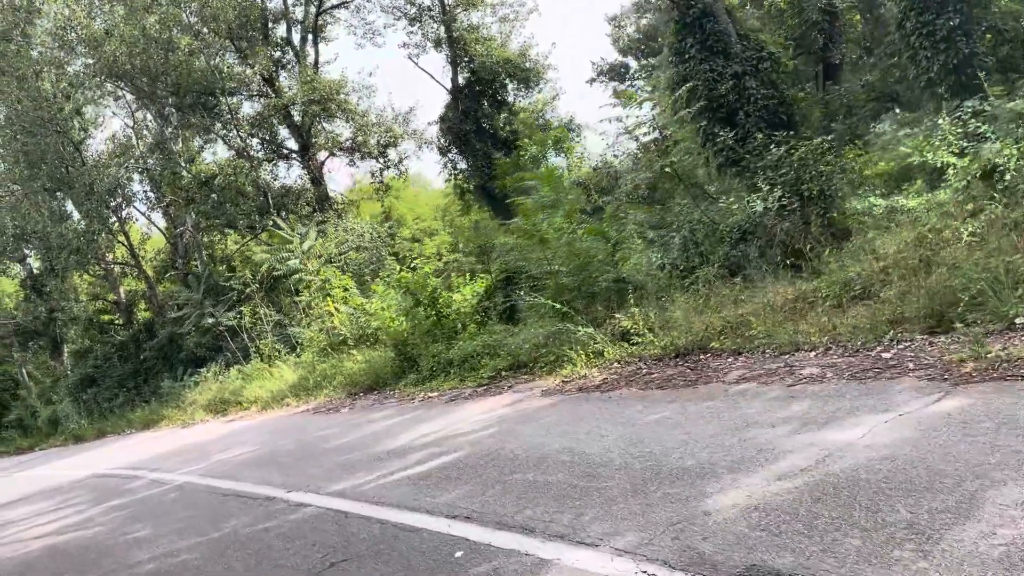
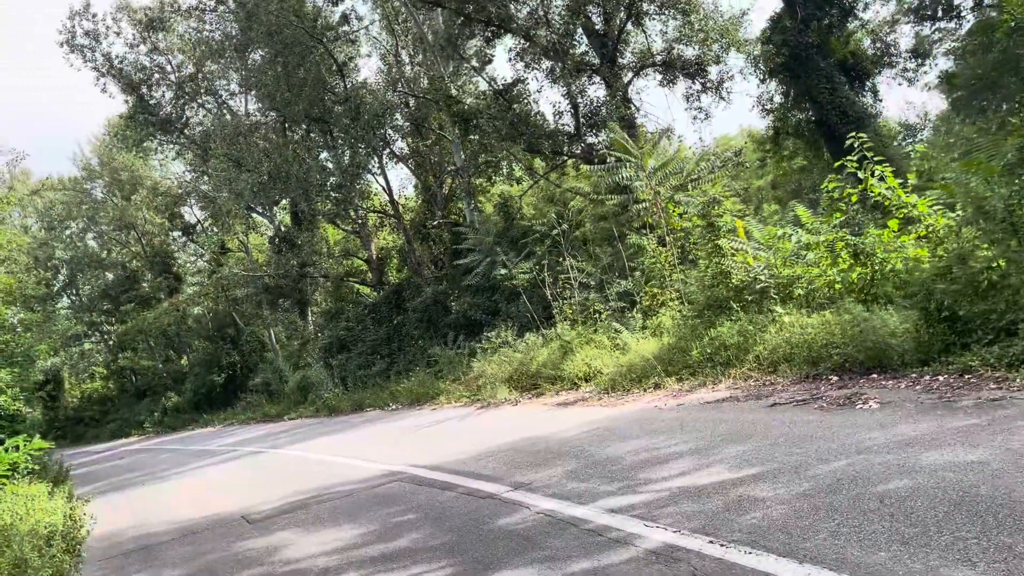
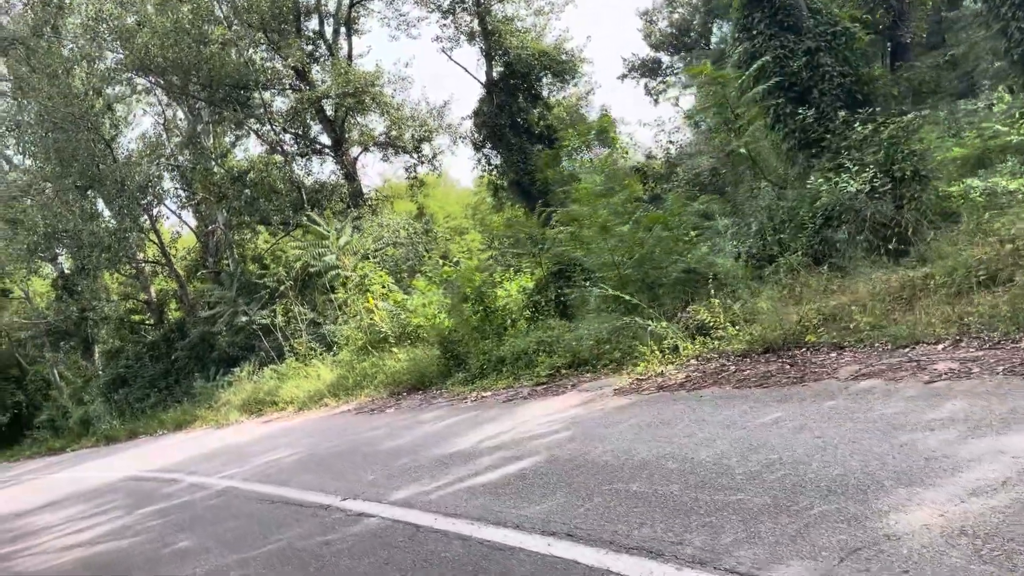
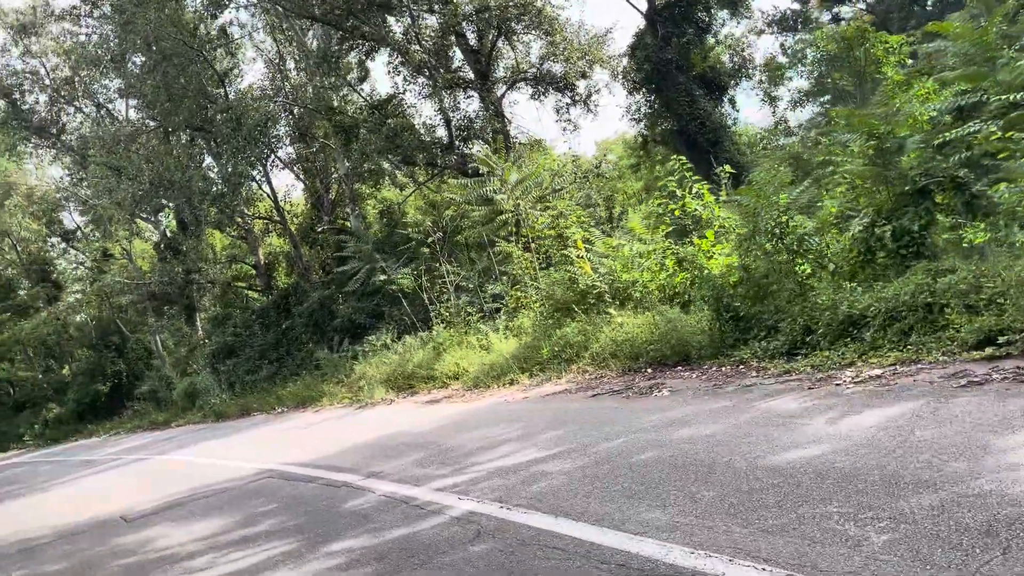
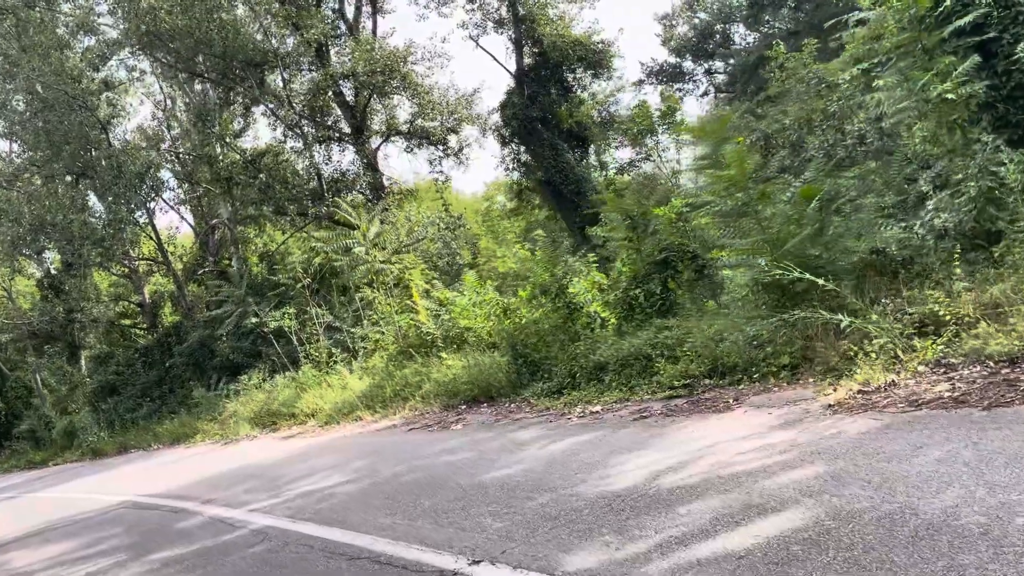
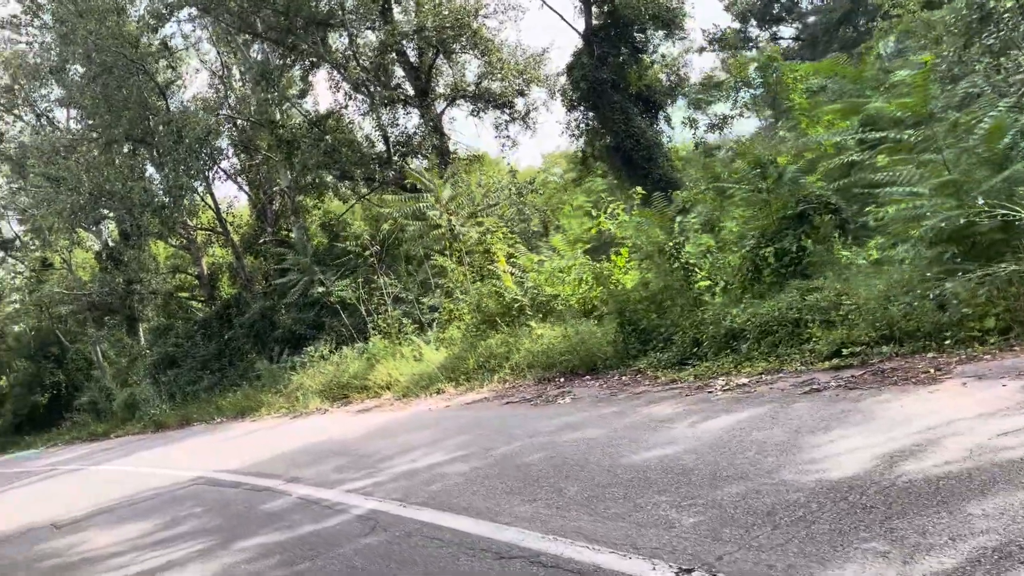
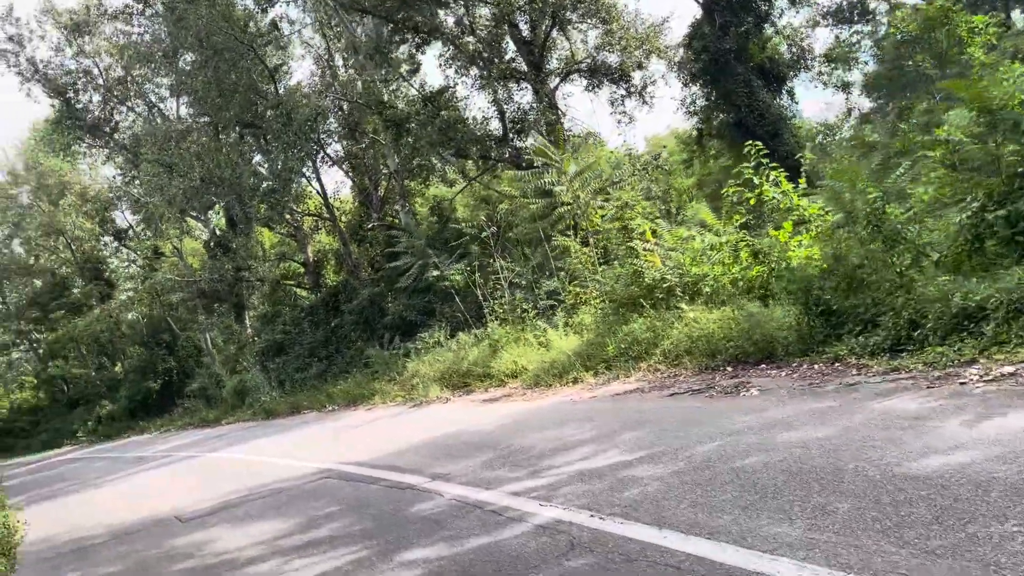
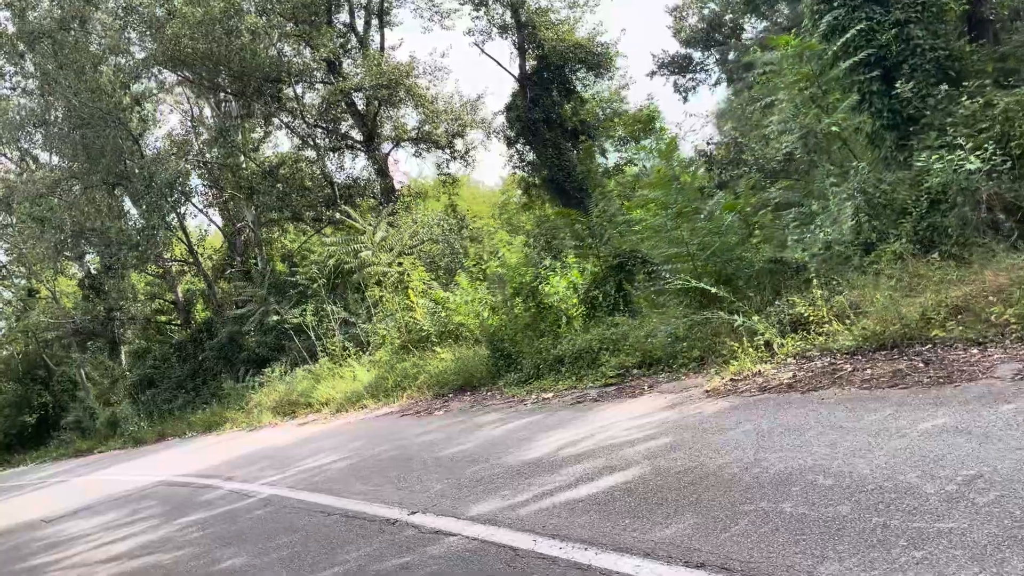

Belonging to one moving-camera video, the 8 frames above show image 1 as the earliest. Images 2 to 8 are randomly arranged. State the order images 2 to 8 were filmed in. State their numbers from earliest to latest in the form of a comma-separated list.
3, 8, 5, 6, 4, 7, 2
